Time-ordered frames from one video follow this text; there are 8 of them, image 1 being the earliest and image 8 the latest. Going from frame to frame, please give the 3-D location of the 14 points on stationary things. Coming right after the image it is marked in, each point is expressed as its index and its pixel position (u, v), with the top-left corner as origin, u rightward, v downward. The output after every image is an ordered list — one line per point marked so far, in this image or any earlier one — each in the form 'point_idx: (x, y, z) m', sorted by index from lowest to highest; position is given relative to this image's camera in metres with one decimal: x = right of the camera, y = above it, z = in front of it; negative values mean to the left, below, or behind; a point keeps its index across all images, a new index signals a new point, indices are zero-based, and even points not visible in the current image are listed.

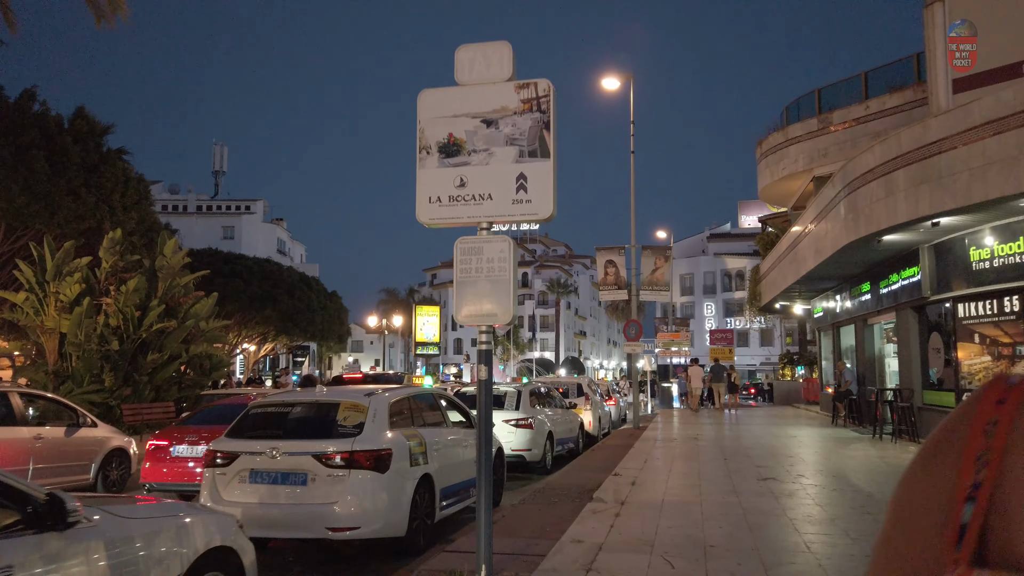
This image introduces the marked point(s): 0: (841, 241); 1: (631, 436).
0: (+6.6, +0.9, +15.7) m
1: (+2.9, -3.6, +19.1) m
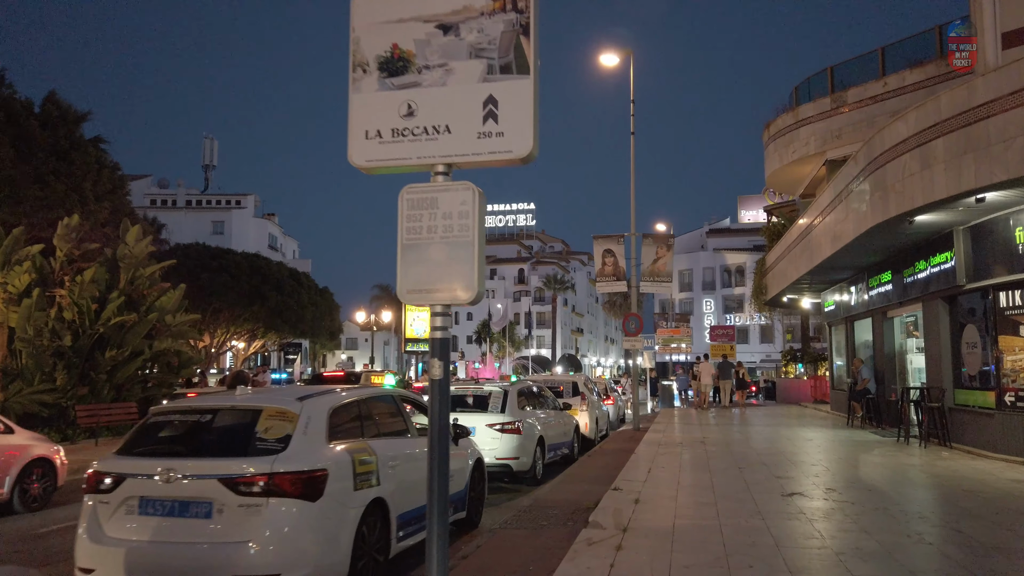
0: (+6.4, +1.2, +14.1) m
1: (+2.7, -3.4, +17.5) m
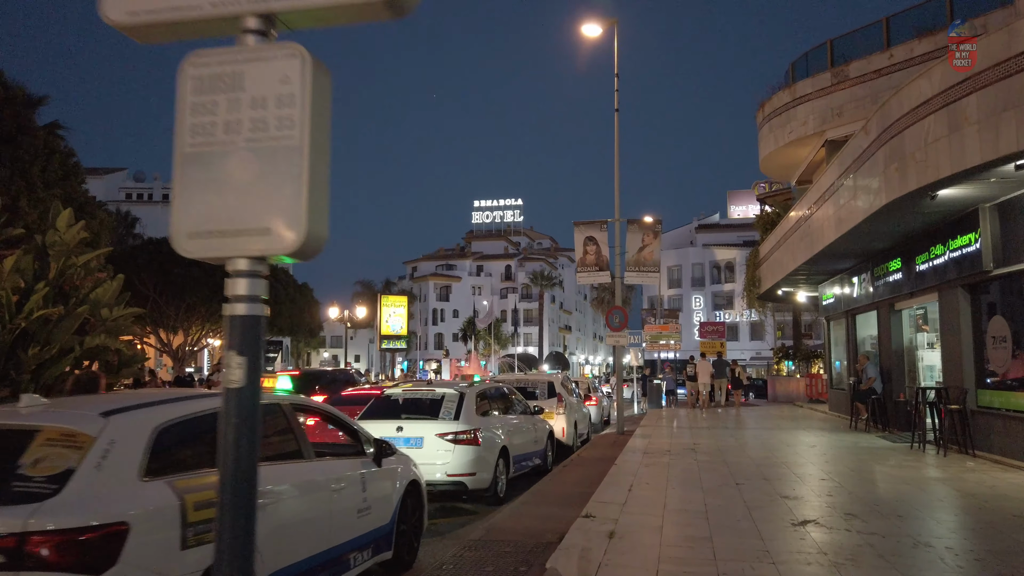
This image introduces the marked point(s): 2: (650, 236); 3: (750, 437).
0: (+5.8, +1.4, +12.4) m
1: (+2.1, -3.2, +15.8) m
2: (+3.4, +1.3, +19.3) m
3: (+5.0, -3.1, +16.5) m
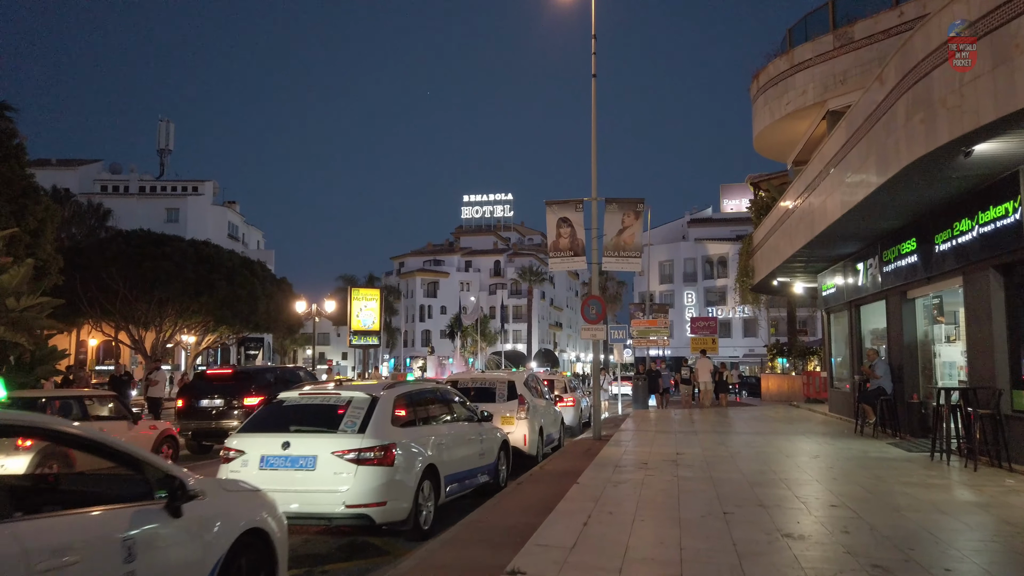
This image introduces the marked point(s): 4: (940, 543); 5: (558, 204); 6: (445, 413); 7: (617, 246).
0: (+5.1, +1.6, +10.4) m
1: (+1.3, -2.9, +13.7) m
2: (+2.6, +1.6, +17.2) m
3: (+4.2, -2.9, +14.4) m
4: (+3.7, -2.2, +6.4) m
5: (+1.0, +1.9, +17.5) m
6: (-0.8, -1.5, +9.4) m
7: (+2.3, +0.9, +17.1) m
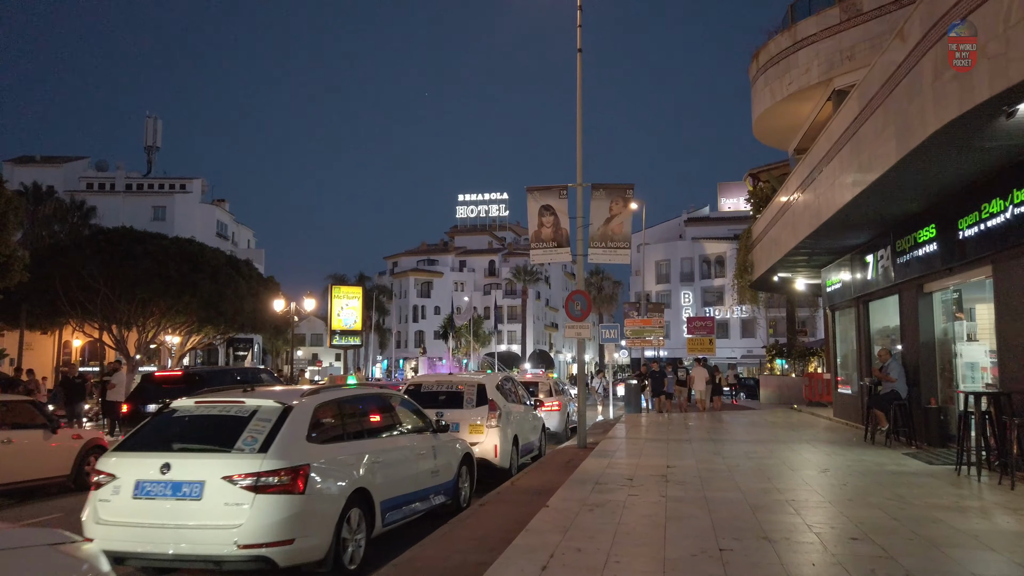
0: (+4.7, +1.8, +8.9) m
1: (+0.8, -2.8, +12.2) m
2: (+2.1, +1.7, +15.7) m
3: (+3.8, -2.7, +12.9) m
4: (+3.3, -2.0, +5.0) m
5: (+0.6, +2.0, +16.1) m
6: (-1.2, -1.4, +7.9) m
7: (+1.9, +1.0, +15.7) m
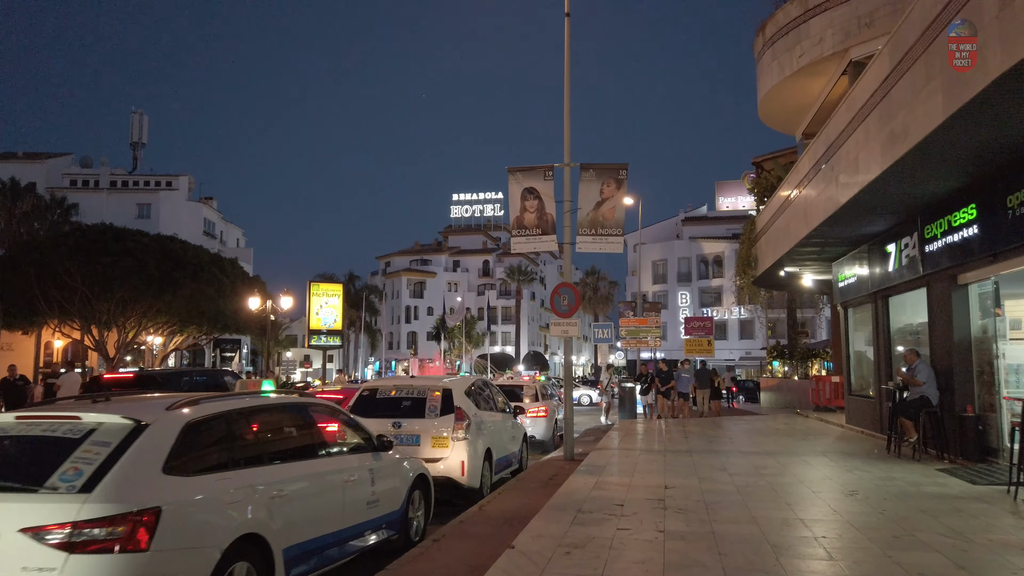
0: (+4.3, +1.9, +7.2) m
1: (+0.5, -2.7, +10.5) m
2: (+1.8, +1.8, +14.0) m
3: (+3.4, -2.6, +11.2) m
4: (+2.9, -1.9, +3.3) m
5: (+0.2, +2.2, +14.4) m
6: (-1.6, -1.2, +6.2) m
7: (+1.5, +1.2, +14.0) m
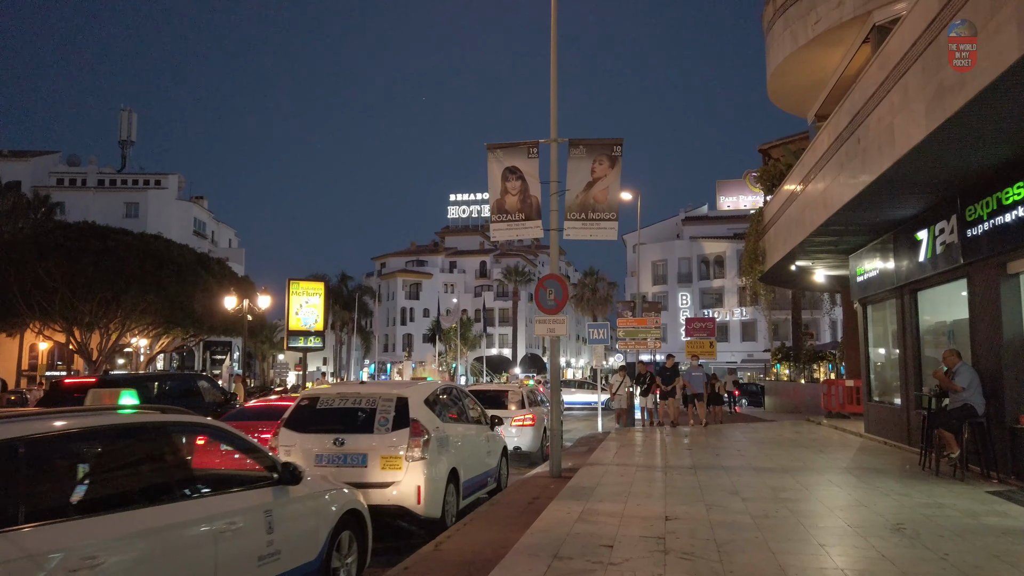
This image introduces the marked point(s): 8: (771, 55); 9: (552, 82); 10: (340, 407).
0: (+4.0, +2.0, +5.5) m
1: (+0.1, -2.5, +8.8) m
2: (+1.4, +2.0, +12.3) m
3: (+3.1, -2.5, +9.5) m
4: (+2.6, -1.7, +1.6) m
5: (-0.1, +2.3, +12.7) m
6: (-1.9, -1.1, +4.5) m
7: (+1.1, +1.3, +12.3) m
8: (+5.4, +4.9, +16.1) m
9: (+0.7, +3.6, +13.4) m
10: (-1.8, -1.2, +8.2) m
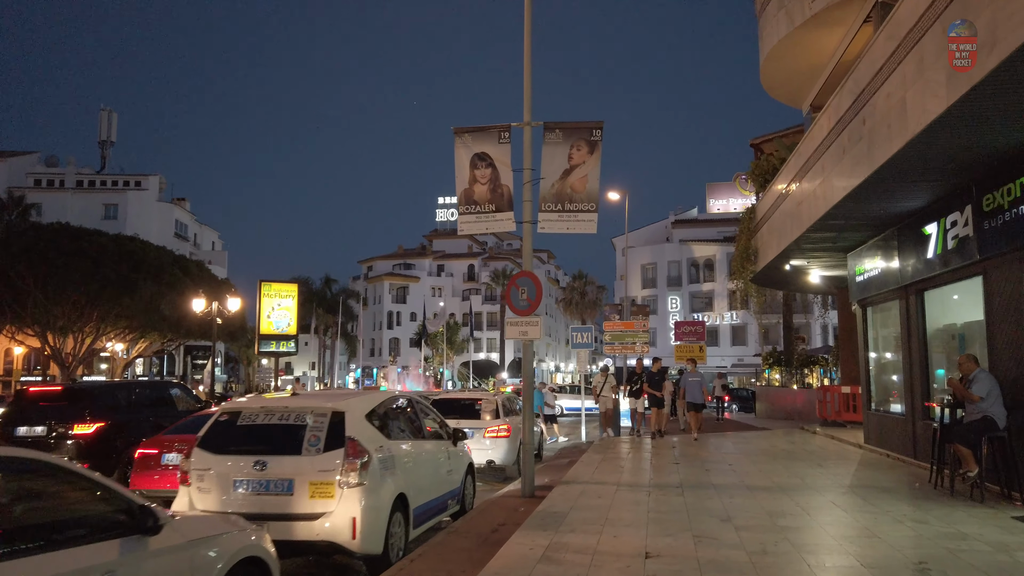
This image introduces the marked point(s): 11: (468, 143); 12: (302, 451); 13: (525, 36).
0: (+3.6, +2.1, +4.4) m
1: (-0.3, -2.5, +7.6) m
2: (+1.0, +2.0, +11.2) m
3: (+2.7, -2.5, +8.4) m
4: (+2.3, -1.7, +0.4) m
5: (-0.6, +2.3, +11.5) m
6: (-2.3, -1.0, +3.3) m
7: (+0.7, +1.3, +11.1) m
8: (+4.9, +4.9, +15.0) m
9: (+0.2, +3.6, +12.2) m
10: (-2.2, -1.2, +6.9) m
11: (-0.7, +2.1, +11.6) m
12: (-1.8, -1.4, +6.6) m
13: (+0.2, +3.9, +11.9) m
